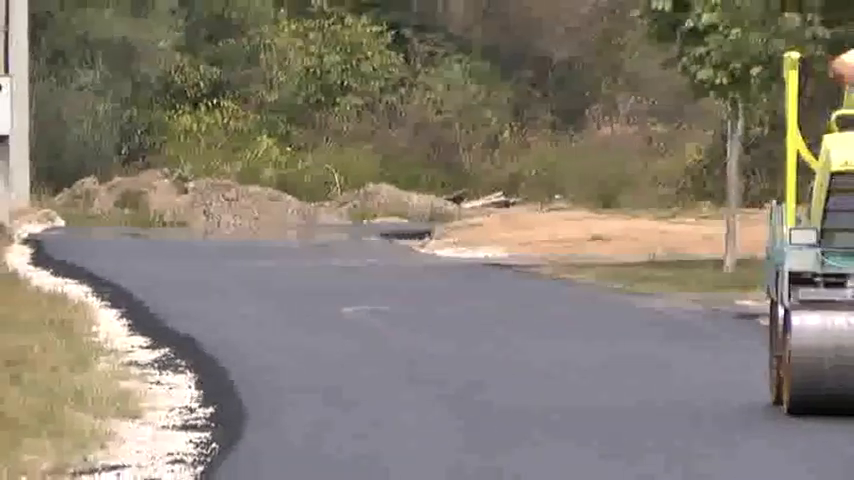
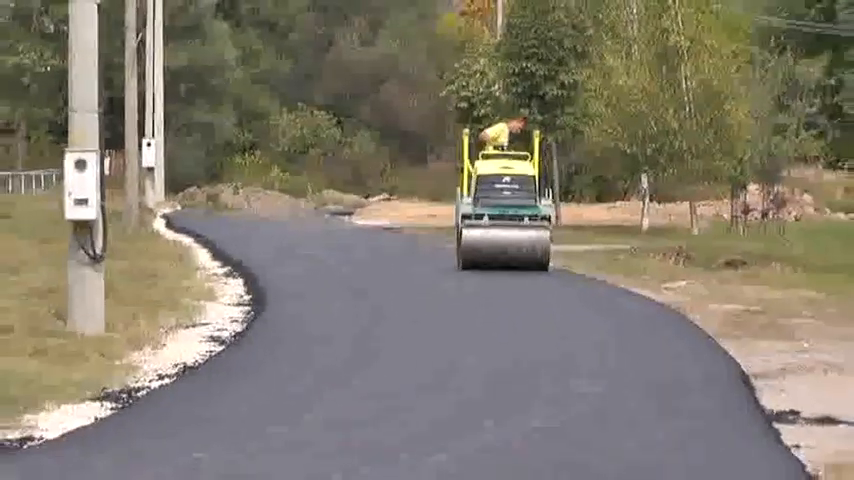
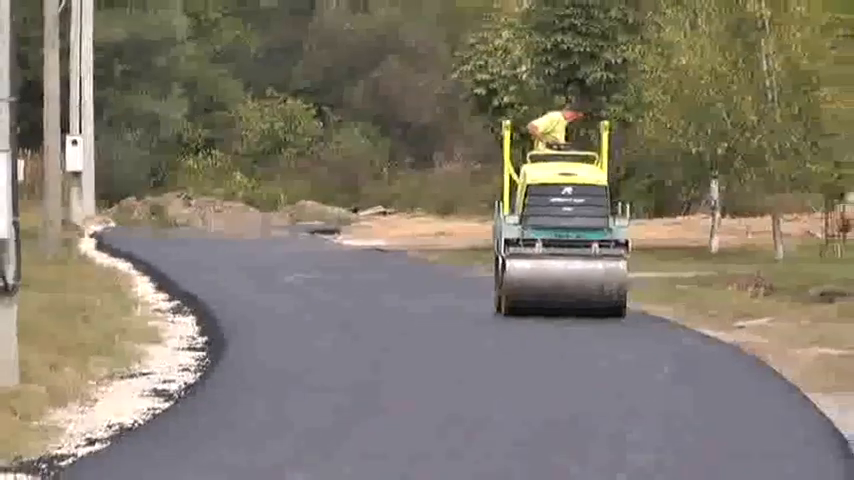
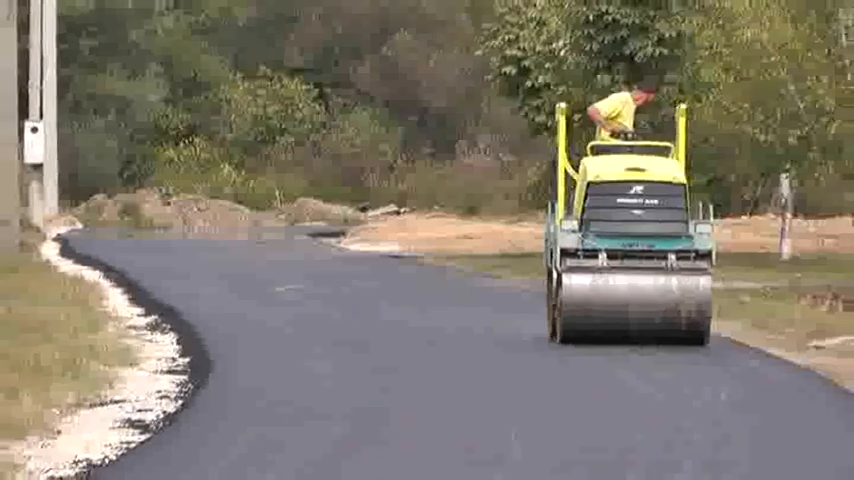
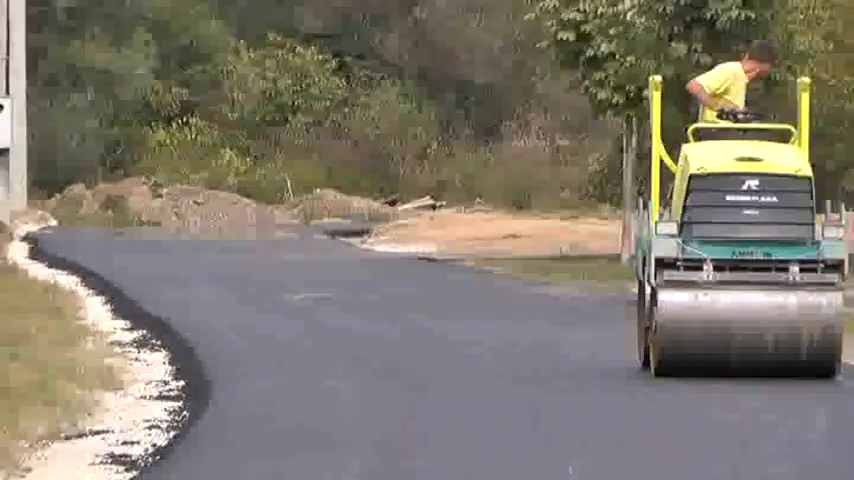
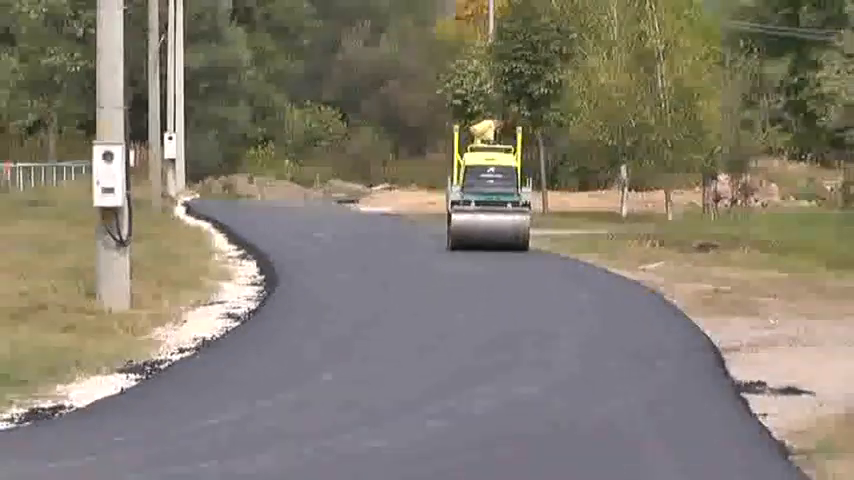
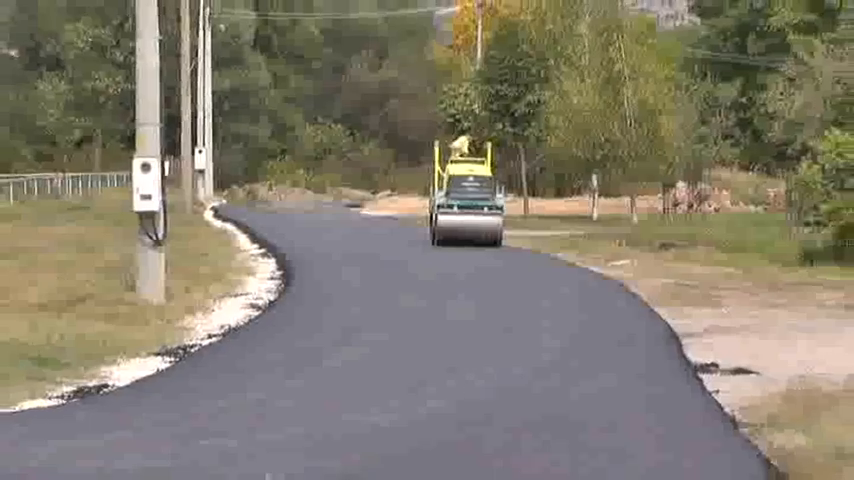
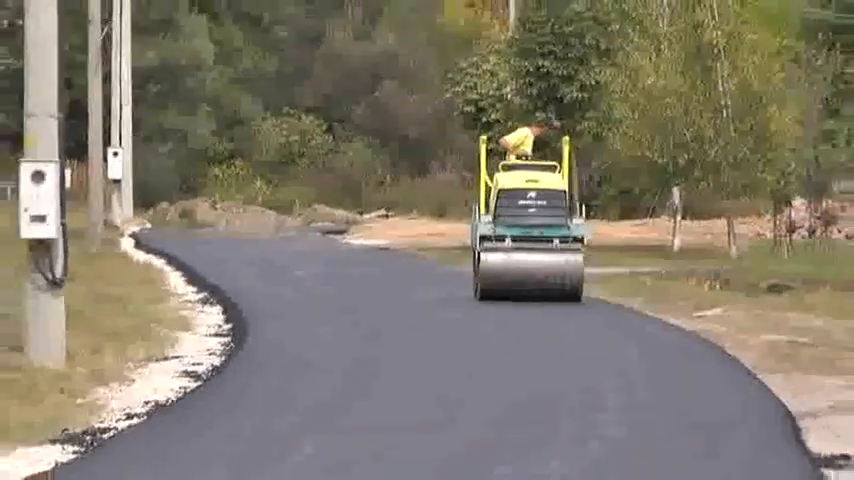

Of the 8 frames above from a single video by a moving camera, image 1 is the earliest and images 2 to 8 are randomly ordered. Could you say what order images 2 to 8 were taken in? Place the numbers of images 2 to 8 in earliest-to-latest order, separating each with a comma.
5, 4, 3, 8, 2, 6, 7
